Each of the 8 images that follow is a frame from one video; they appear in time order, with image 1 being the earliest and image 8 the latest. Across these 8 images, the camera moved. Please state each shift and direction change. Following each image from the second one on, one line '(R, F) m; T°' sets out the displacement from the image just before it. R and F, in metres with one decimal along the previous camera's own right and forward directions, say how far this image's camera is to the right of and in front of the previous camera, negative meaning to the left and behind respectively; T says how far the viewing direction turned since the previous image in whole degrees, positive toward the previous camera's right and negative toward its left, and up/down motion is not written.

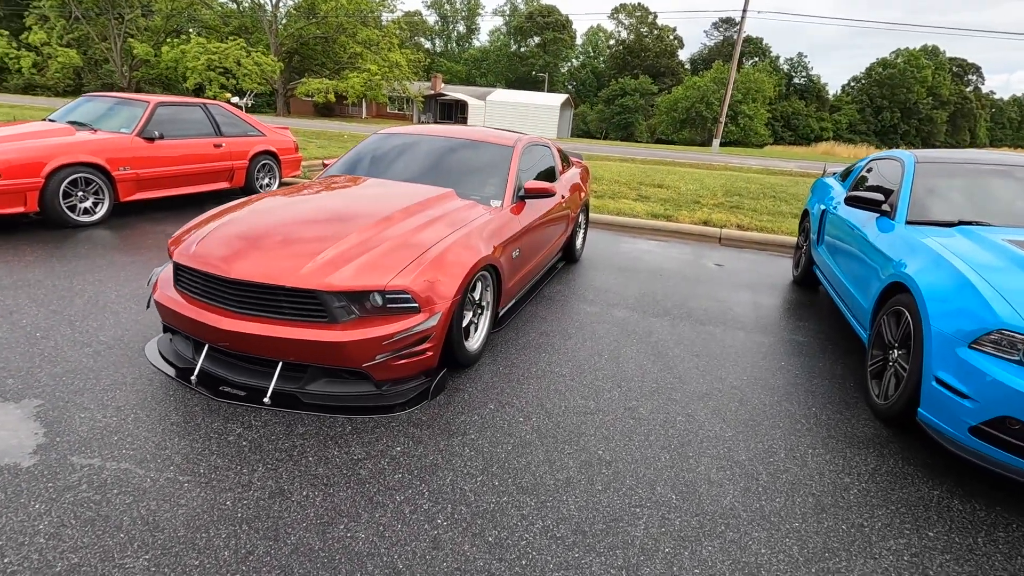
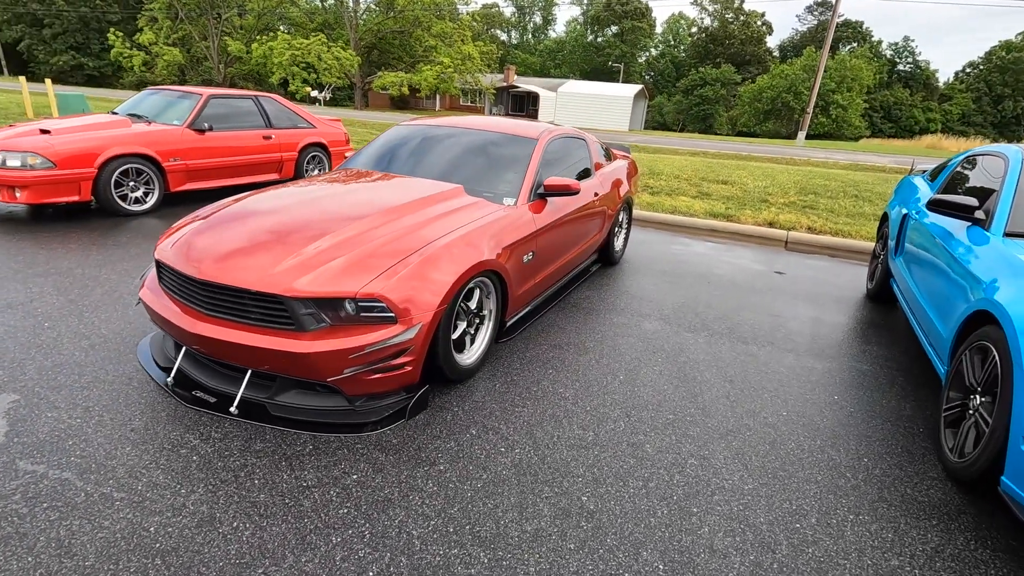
(+0.4, +0.4) m; -7°
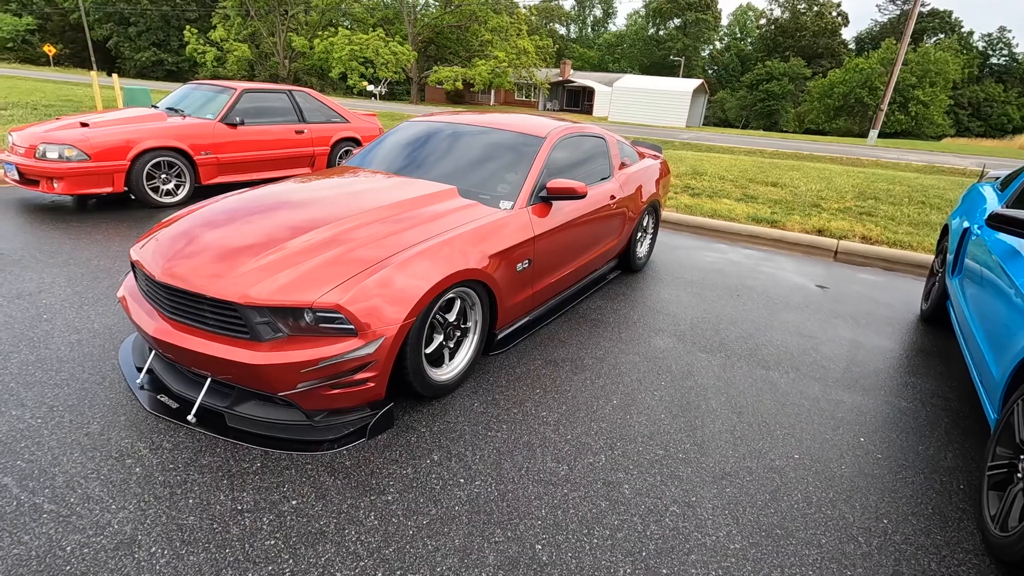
(+0.3, +0.3) m; -5°
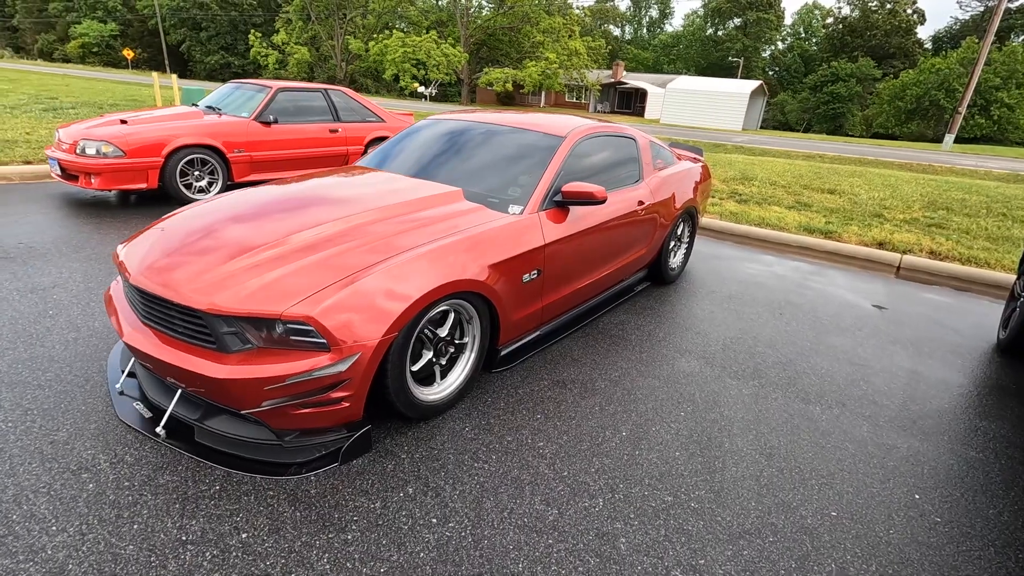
(+0.2, +0.3) m; -5°
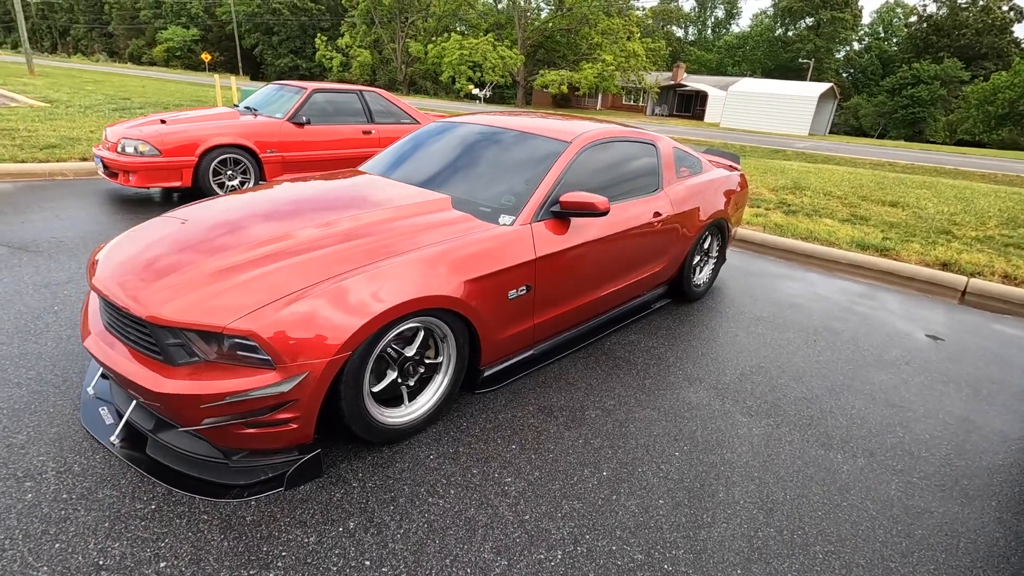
(+0.3, +0.2) m; -6°
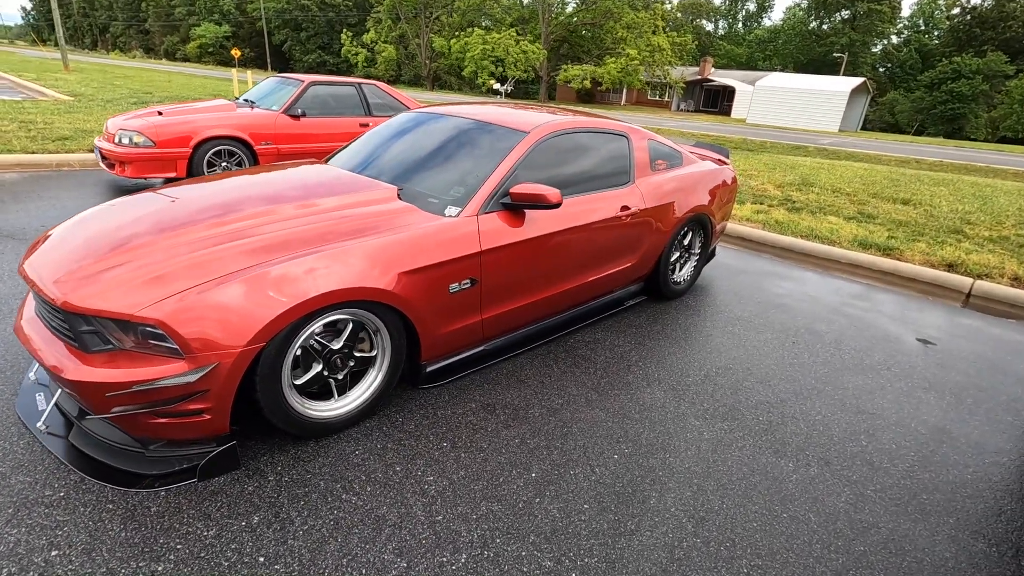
(+0.4, +0.1) m; -3°
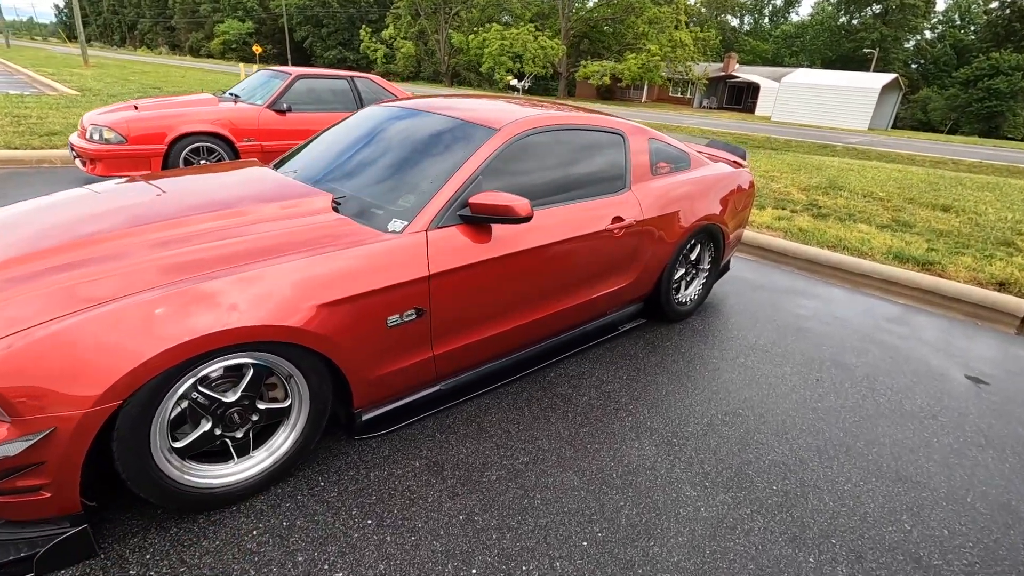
(+0.3, +0.5) m; -2°
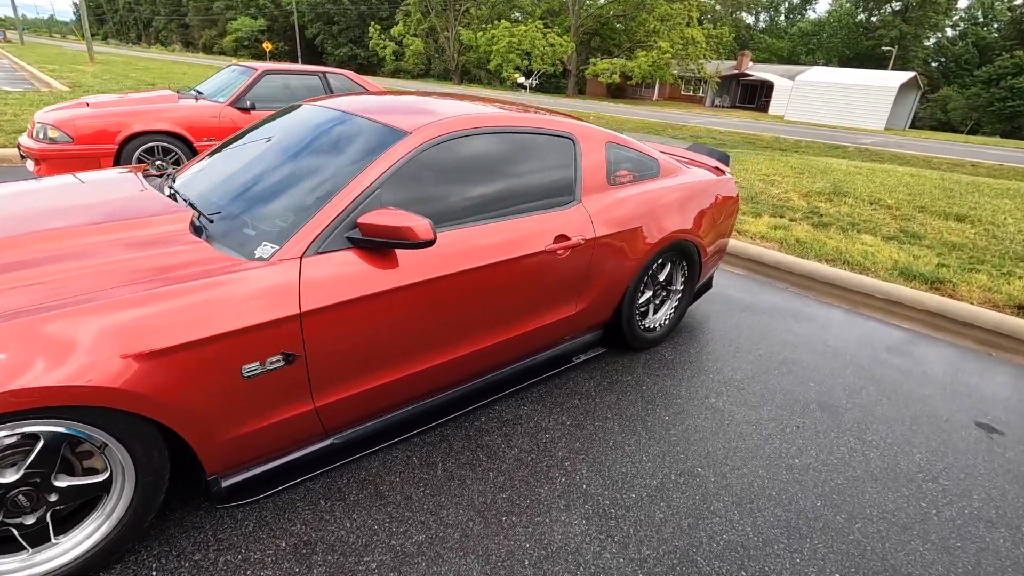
(+0.4, +0.4) m; -1°
